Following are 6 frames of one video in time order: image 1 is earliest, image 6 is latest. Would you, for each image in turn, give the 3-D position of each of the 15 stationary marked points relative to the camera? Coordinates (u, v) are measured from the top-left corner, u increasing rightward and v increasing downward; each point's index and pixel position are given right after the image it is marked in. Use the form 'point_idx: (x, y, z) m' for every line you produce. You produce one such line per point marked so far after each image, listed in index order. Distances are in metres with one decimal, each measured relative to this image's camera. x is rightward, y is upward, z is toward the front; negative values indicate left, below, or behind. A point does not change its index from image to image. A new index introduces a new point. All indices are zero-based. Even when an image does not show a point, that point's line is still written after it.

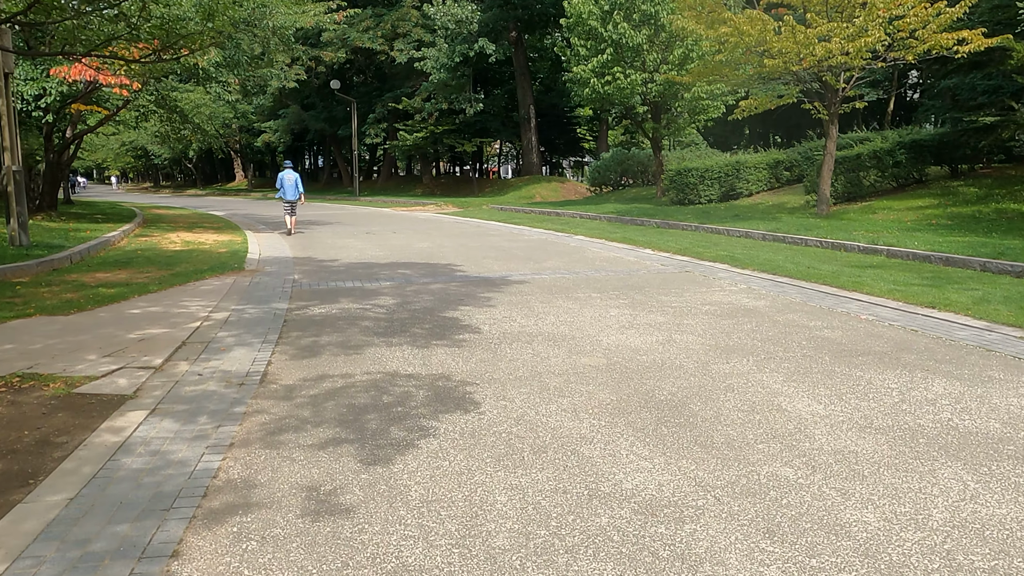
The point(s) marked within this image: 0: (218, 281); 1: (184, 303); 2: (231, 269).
0: (-4.2, +0.1, +10.7) m
1: (-3.8, -0.2, +8.7) m
2: (-4.4, +0.3, +11.9) m
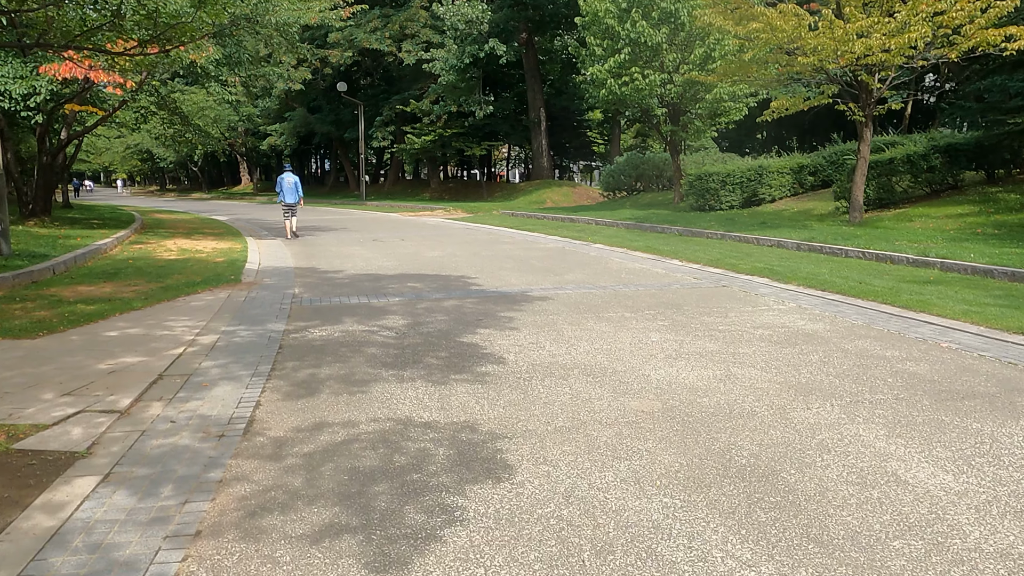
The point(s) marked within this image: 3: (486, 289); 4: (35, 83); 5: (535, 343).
0: (-3.9, -0.1, +9.8) m
1: (-3.5, -0.4, +7.8) m
2: (-4.1, +0.1, +11.0) m
3: (-0.3, 0.0, +10.1) m
4: (-9.5, +4.1, +15.0) m
5: (+0.2, -0.5, +6.8) m
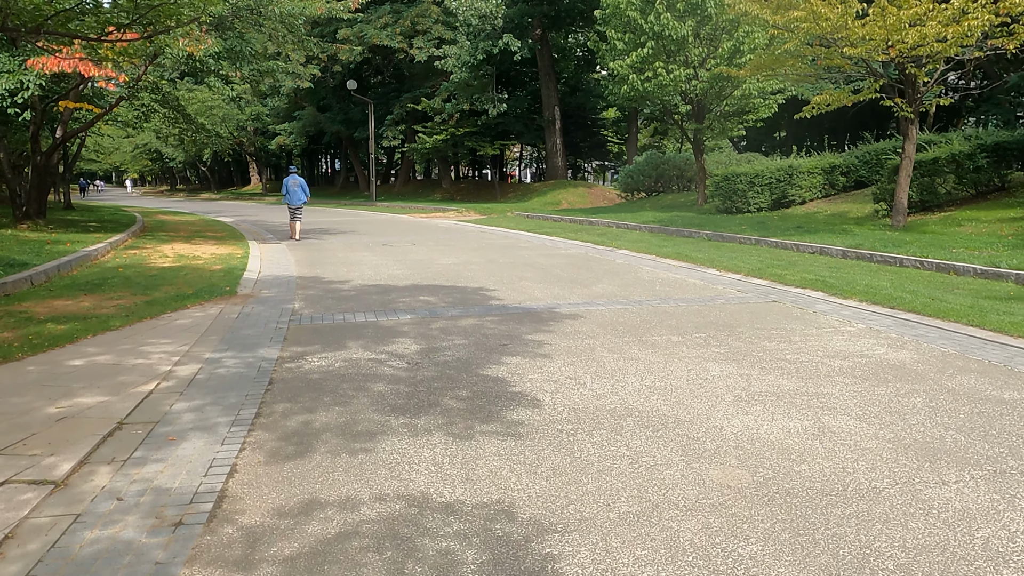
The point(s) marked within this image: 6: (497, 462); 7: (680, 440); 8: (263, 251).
0: (-3.6, -0.3, +8.8) m
1: (-3.3, -0.5, +6.8) m
2: (-3.8, -0.1, +10.0) m
3: (0.0, -0.2, +9.1) m
4: (-9.1, +3.9, +14.1) m
5: (+0.5, -0.7, +5.7) m
6: (-0.1, -0.9, +4.0) m
7: (+0.9, -0.9, +4.3) m
8: (-5.5, +0.8, +16.7) m
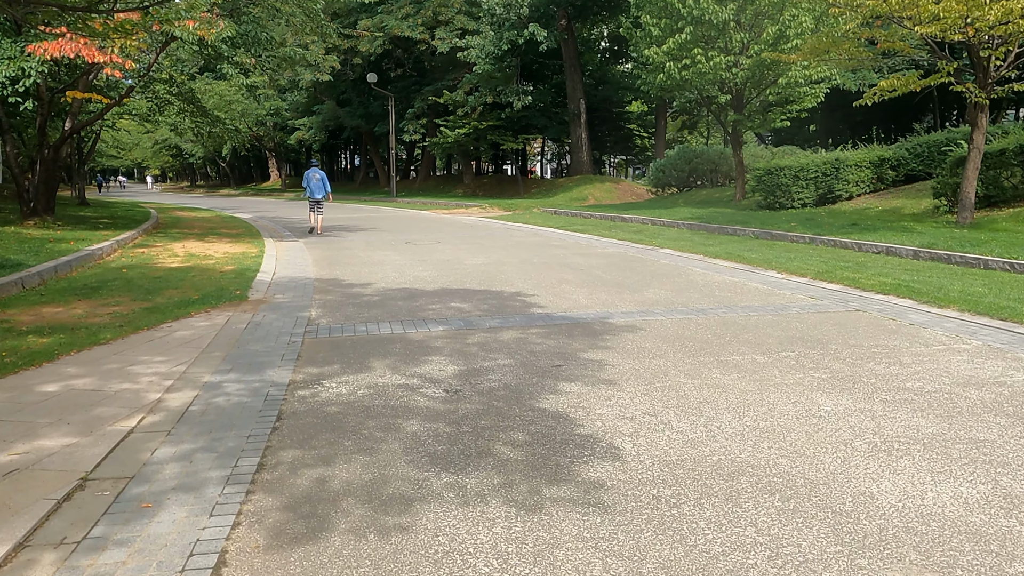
0: (-3.1, -0.3, +7.8) m
1: (-2.8, -0.6, +5.7) m
2: (-3.3, -0.1, +9.0) m
3: (+0.4, -0.3, +8.0) m
4: (-8.5, +3.9, +13.2) m
5: (+0.9, -0.8, +4.6) m
6: (+0.3, -1.0, +2.9) m
7: (+1.3, -0.9, +3.2) m
8: (-4.8, +0.8, +15.7) m
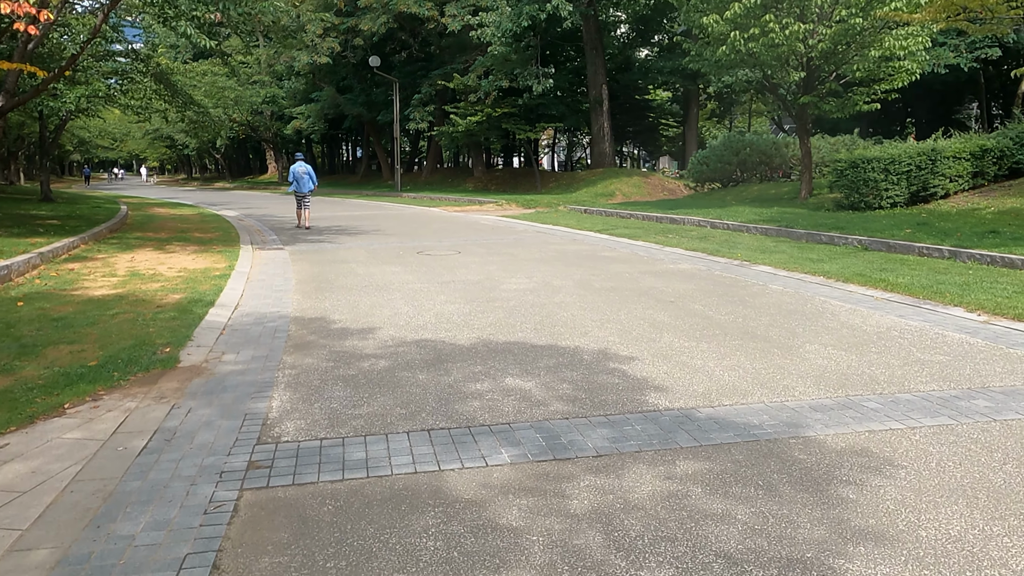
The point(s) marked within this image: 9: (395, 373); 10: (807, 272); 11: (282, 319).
0: (-2.5, -0.8, +4.3) m
1: (-2.2, -1.1, +2.3) m
2: (-2.7, -0.6, +5.5) m
3: (+1.1, -0.7, +4.5) m
4: (-7.8, +3.5, +9.7) m
5: (+1.5, -1.3, +1.1) m
6: (+0.9, -1.5, -0.5) m
7: (+1.9, -1.5, -0.2) m
8: (-4.1, +0.4, +12.3) m
9: (-0.8, -0.6, +5.5) m
10: (+4.0, +0.2, +10.3) m
11: (-2.3, -0.3, +7.5) m
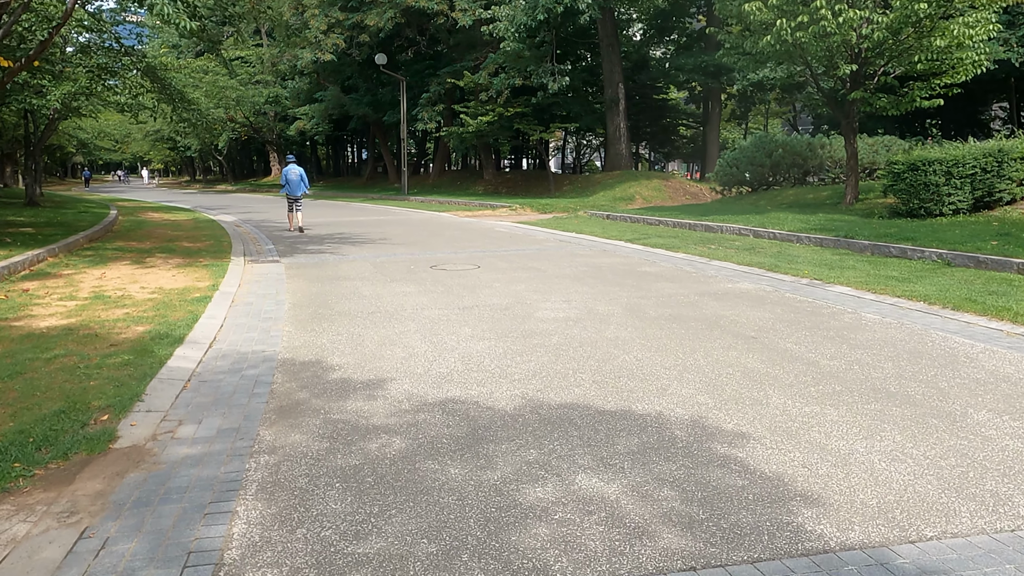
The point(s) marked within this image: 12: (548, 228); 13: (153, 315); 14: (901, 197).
0: (-2.1, -1.1, +2.7) m
1: (-1.9, -1.4, +0.7) m
2: (-2.3, -0.9, +3.9) m
3: (+1.4, -1.0, +2.9) m
4: (-7.4, +3.2, +8.2) m
5: (+1.8, -1.5, -0.5) m
6: (+1.2, -1.8, -2.1) m
7: (+2.2, -1.7, -1.9) m
8: (-3.7, +0.1, +10.7) m
9: (-0.5, -0.9, +3.9) m
10: (+4.4, -0.1, +8.6) m
11: (-1.9, -0.6, +5.9) m
12: (+0.9, +1.5, +19.0) m
13: (-3.6, -0.3, +7.6) m
14: (+8.2, +1.9, +16.2) m
